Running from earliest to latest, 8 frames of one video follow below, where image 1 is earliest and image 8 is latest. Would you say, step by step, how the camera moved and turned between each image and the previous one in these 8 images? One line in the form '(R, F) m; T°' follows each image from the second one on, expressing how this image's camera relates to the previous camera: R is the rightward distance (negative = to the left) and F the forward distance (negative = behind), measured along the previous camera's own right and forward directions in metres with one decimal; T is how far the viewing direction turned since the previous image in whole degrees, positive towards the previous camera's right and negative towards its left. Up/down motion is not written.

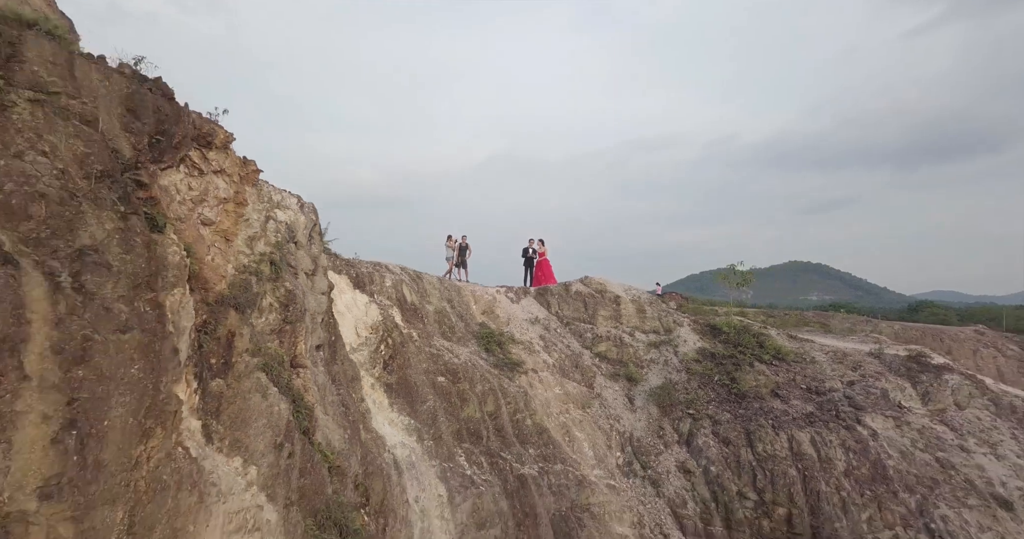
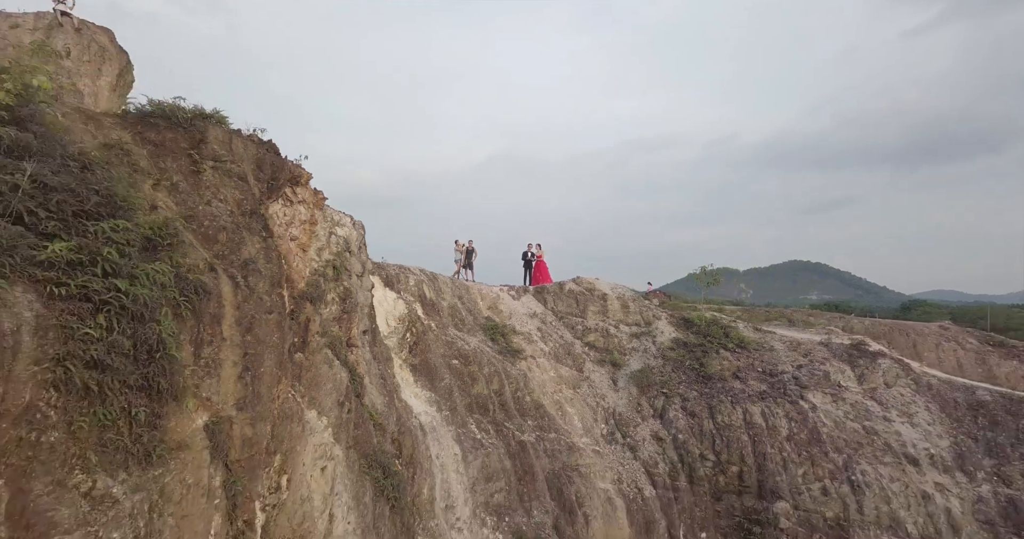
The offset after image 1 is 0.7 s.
(0.0, -2.1) m; 0°
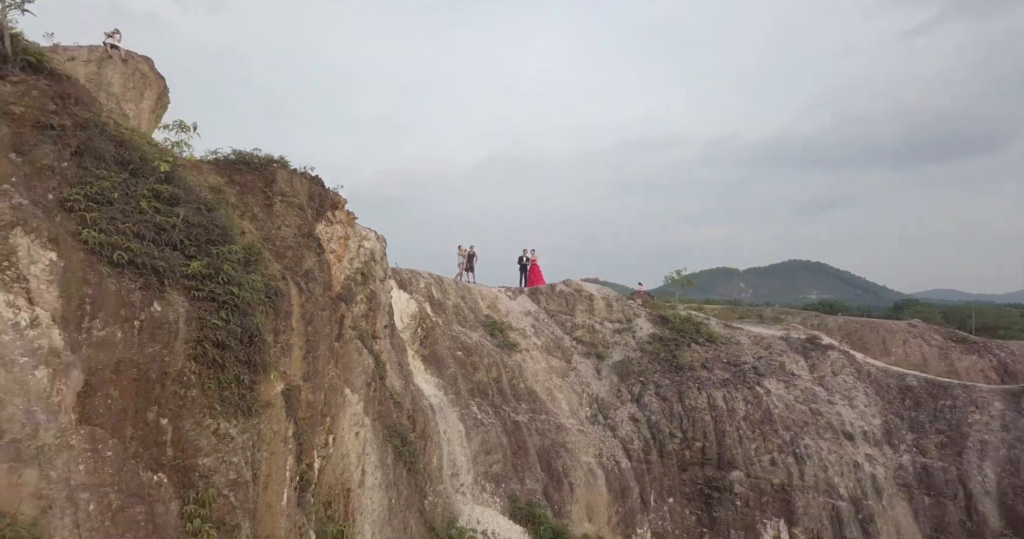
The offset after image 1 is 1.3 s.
(+0.1, -1.9) m; 0°
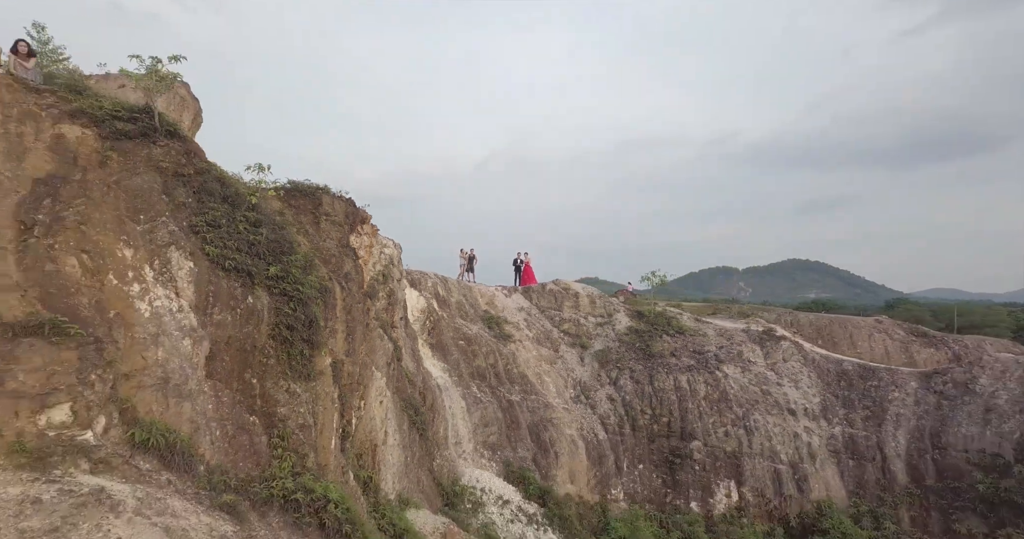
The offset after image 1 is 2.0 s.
(+0.2, -2.3) m; 0°
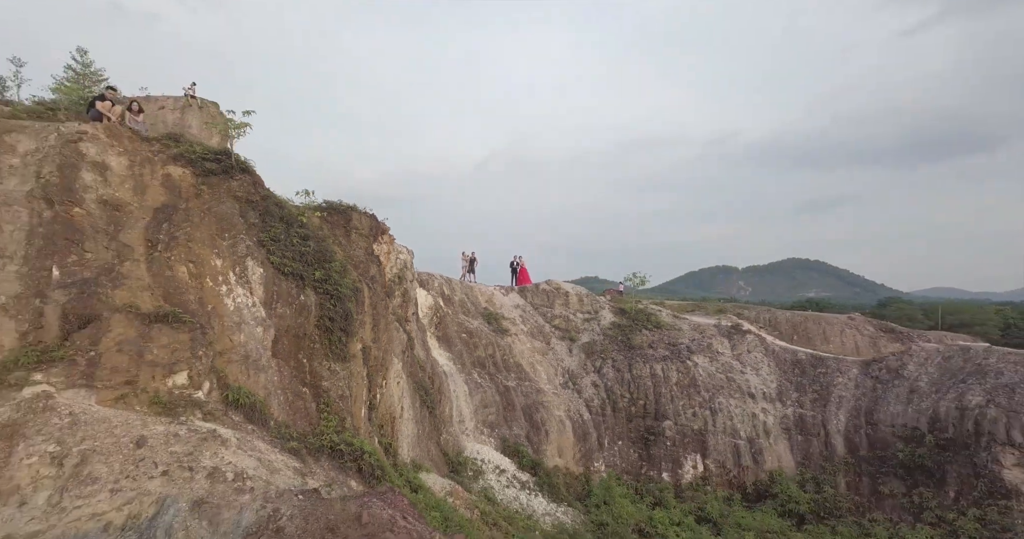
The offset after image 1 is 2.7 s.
(+0.2, -2.3) m; 0°
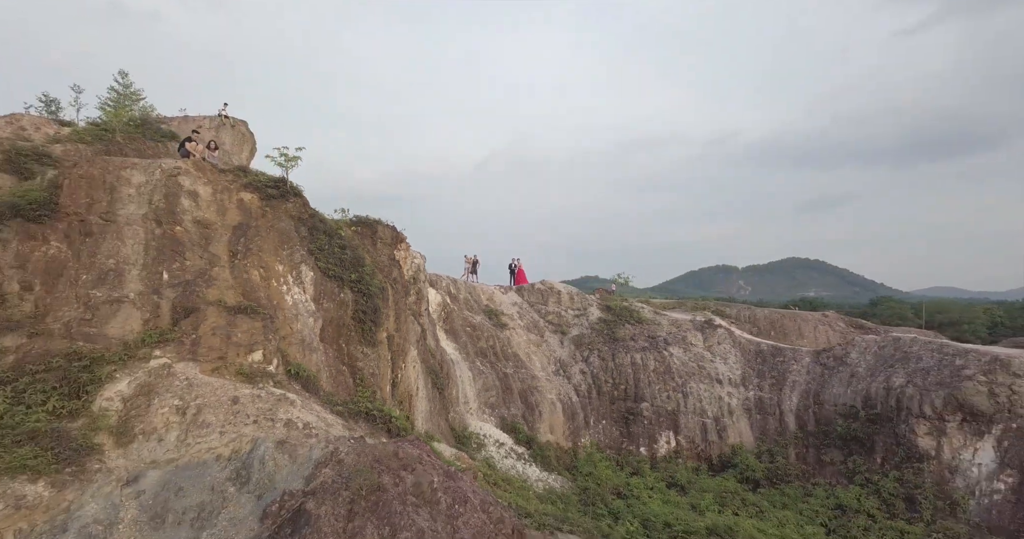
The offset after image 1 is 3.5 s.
(+0.1, -2.6) m; 0°
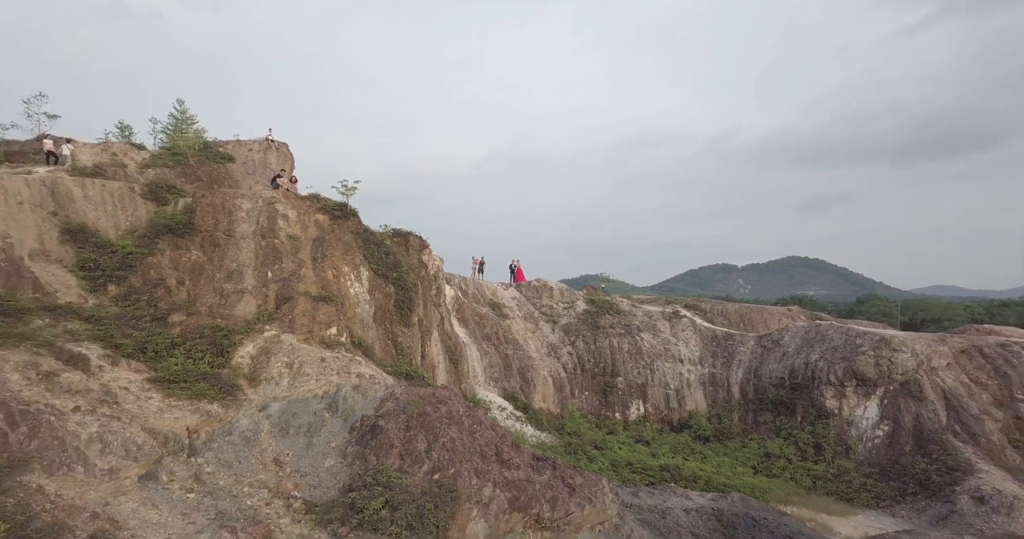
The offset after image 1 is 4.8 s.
(0.0, -4.5) m; 0°
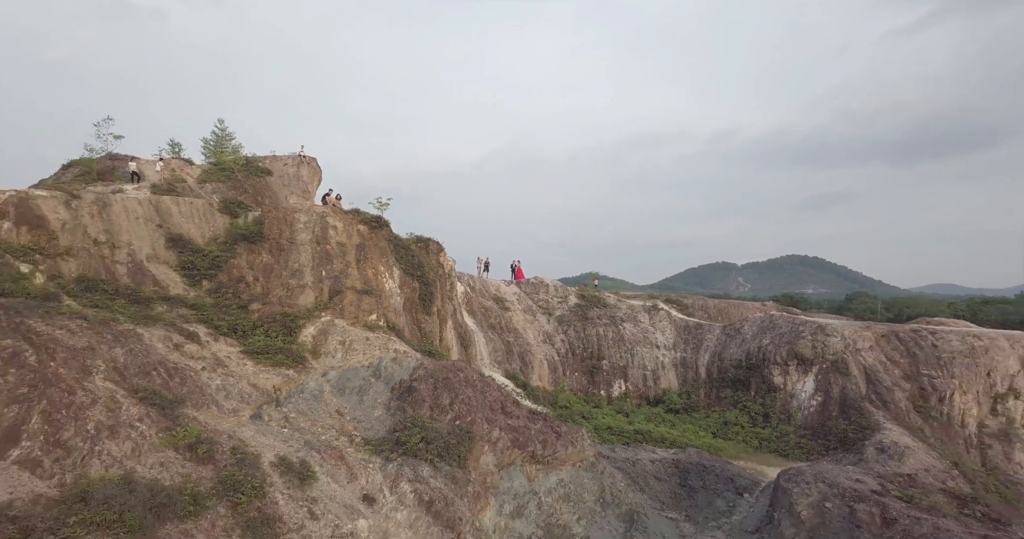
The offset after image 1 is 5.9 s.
(-0.1, -4.1) m; 0°
